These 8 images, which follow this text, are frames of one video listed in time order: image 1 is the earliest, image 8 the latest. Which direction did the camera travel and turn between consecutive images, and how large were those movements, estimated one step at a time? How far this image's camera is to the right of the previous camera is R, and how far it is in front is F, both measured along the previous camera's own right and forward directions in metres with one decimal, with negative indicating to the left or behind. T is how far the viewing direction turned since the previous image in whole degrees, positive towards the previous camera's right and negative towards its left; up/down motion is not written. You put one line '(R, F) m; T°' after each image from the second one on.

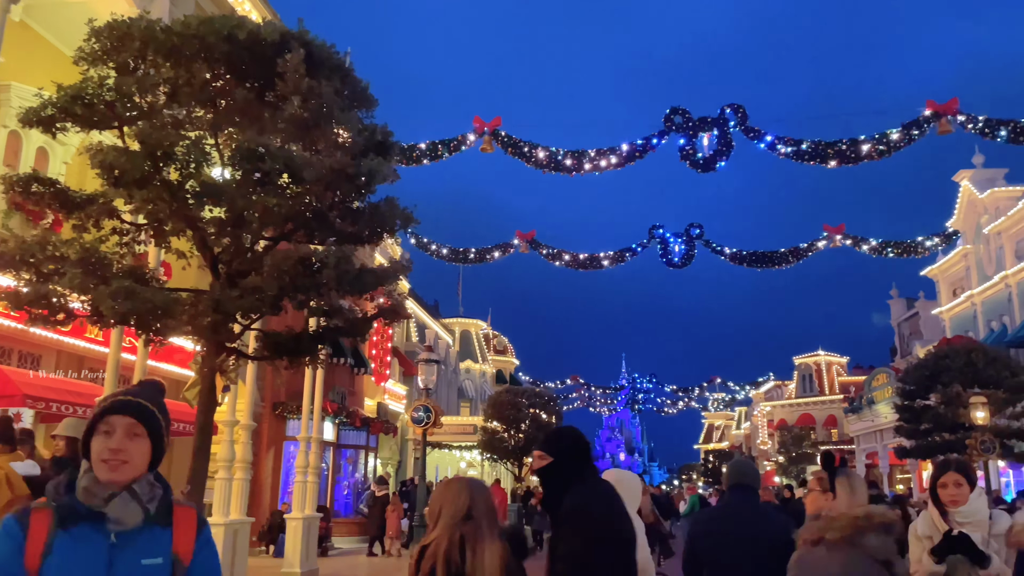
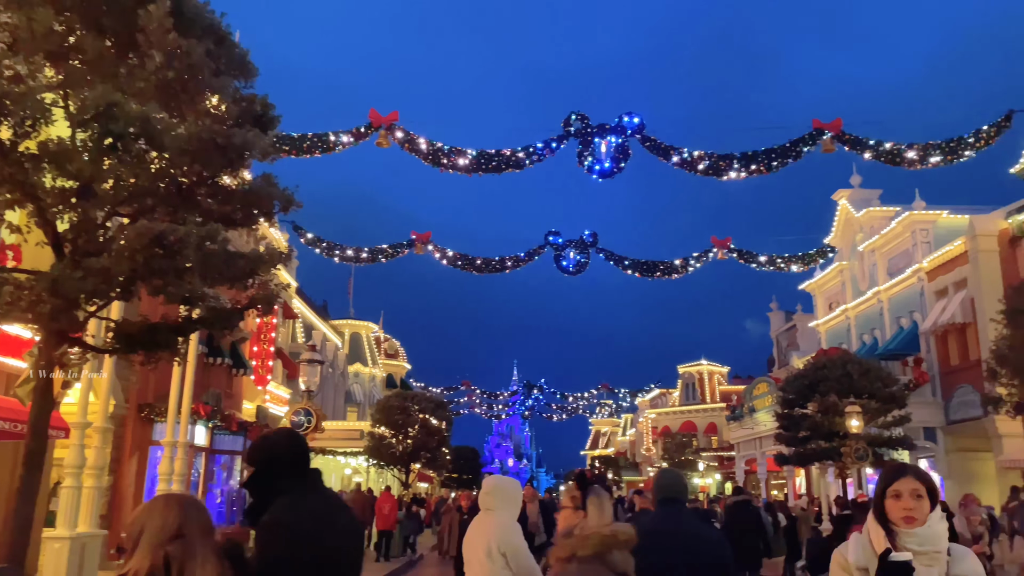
(0.0, +0.5) m; +8°
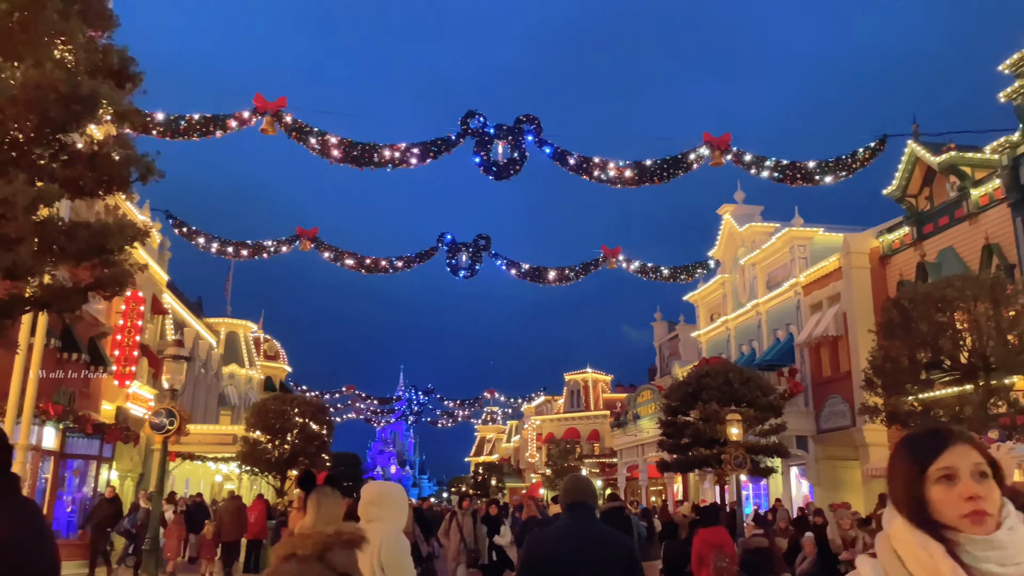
(0.0, +0.5) m; +8°
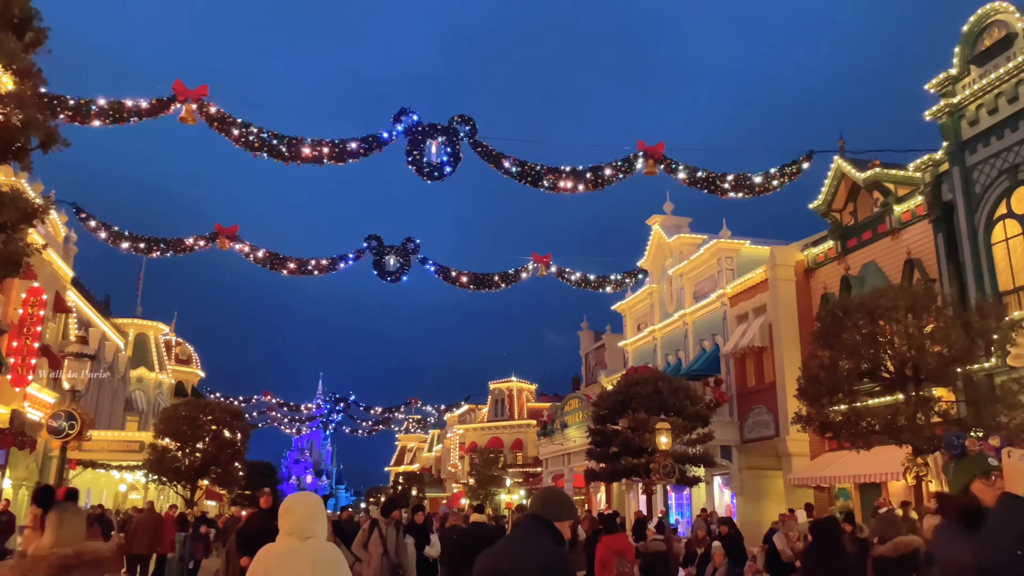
(-0.2, +0.5) m; +5°
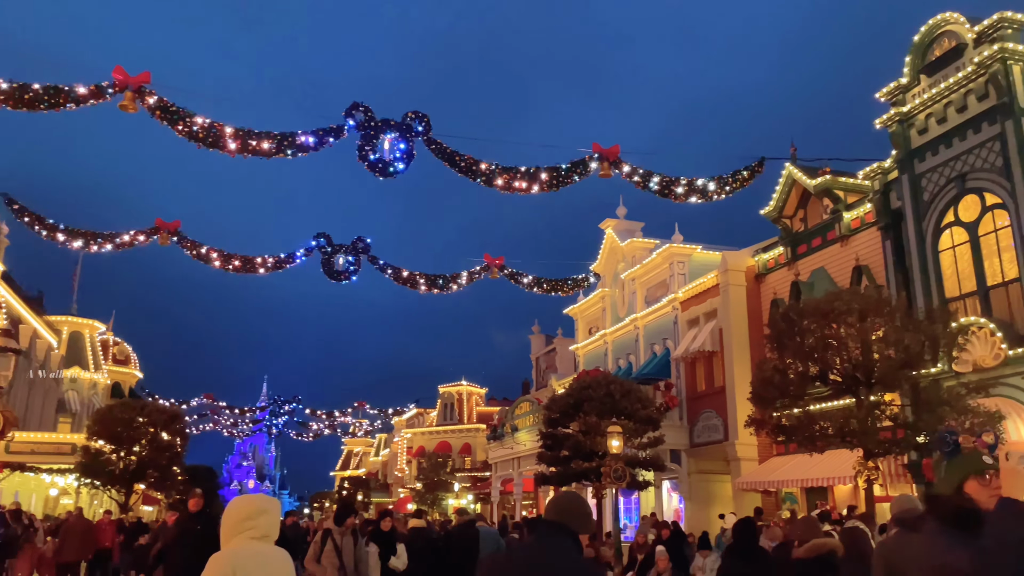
(-0.1, +0.3) m; +4°
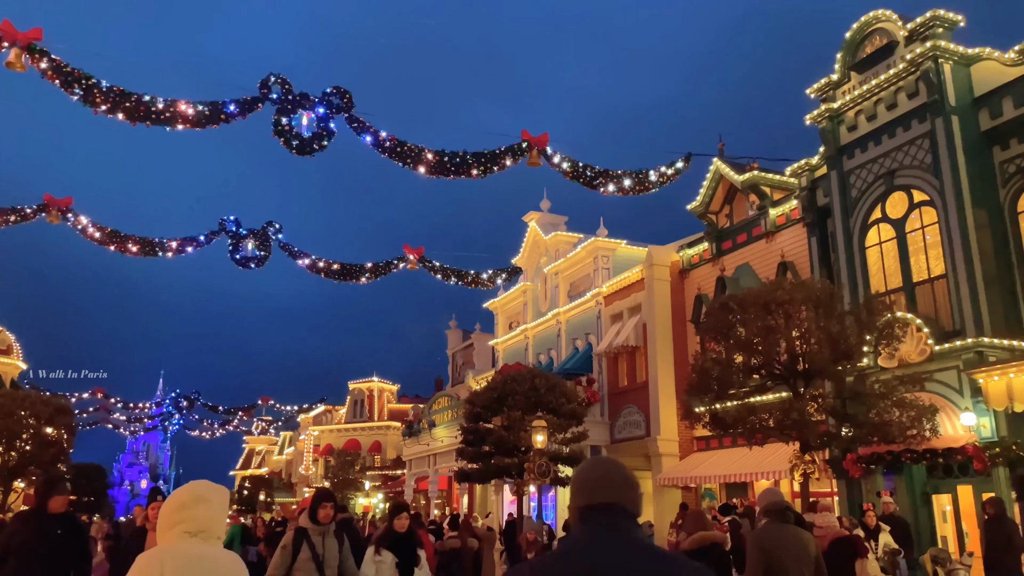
(-0.3, +0.7) m; +6°
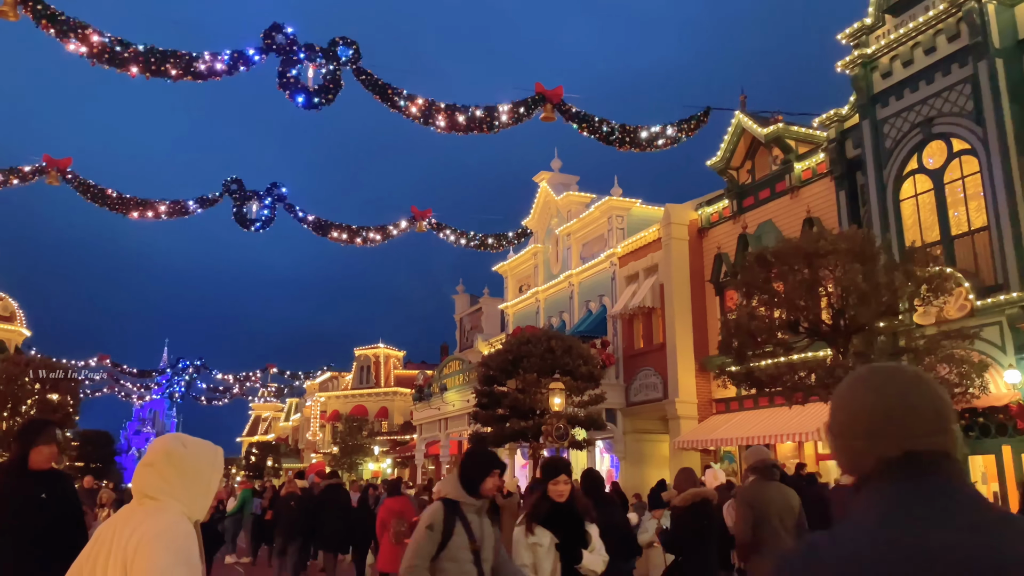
(-0.3, +0.6) m; 0°
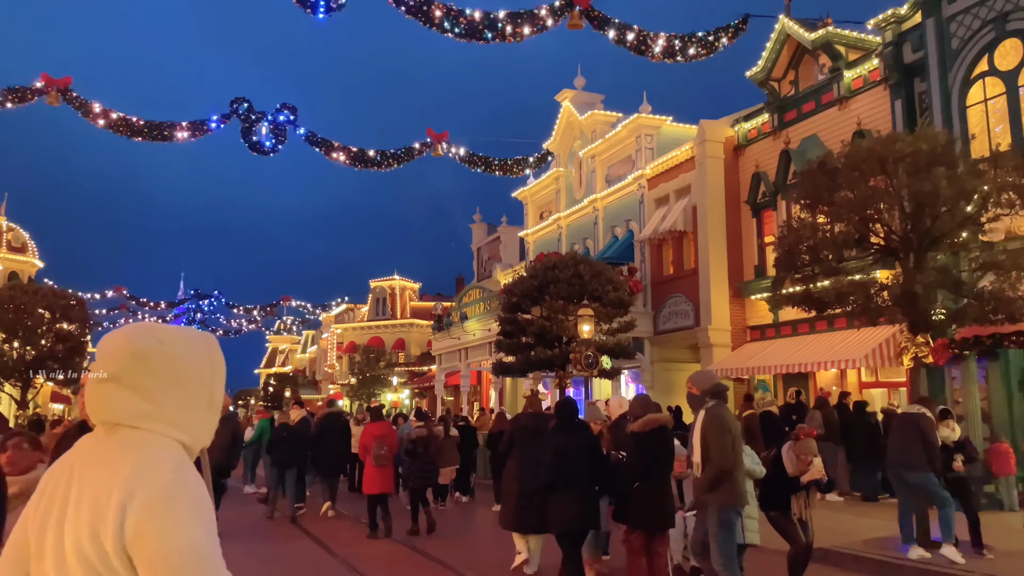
(-0.3, +1.0) m; -1°
